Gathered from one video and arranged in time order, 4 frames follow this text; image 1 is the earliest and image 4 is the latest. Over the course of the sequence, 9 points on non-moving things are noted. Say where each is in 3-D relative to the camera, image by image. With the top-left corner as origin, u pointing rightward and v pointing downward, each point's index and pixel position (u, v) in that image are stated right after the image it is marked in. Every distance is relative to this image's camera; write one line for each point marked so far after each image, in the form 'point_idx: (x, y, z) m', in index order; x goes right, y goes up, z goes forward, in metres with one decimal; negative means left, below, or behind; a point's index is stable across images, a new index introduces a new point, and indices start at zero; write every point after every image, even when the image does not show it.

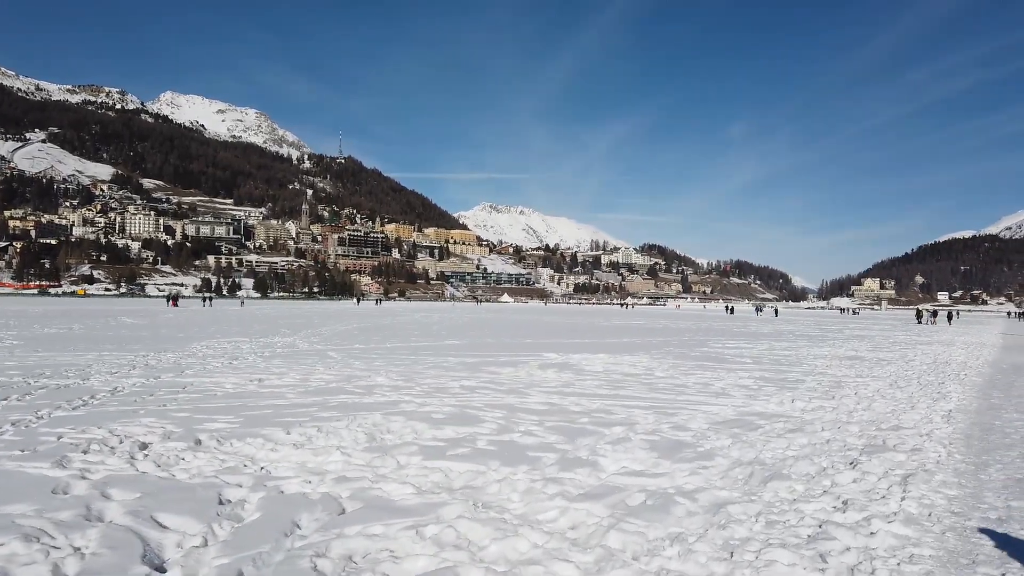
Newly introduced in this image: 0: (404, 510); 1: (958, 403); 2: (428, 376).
0: (-0.6, -1.2, +3.3) m
1: (+6.0, -1.5, +8.2) m
2: (-1.3, -1.3, +9.1) m
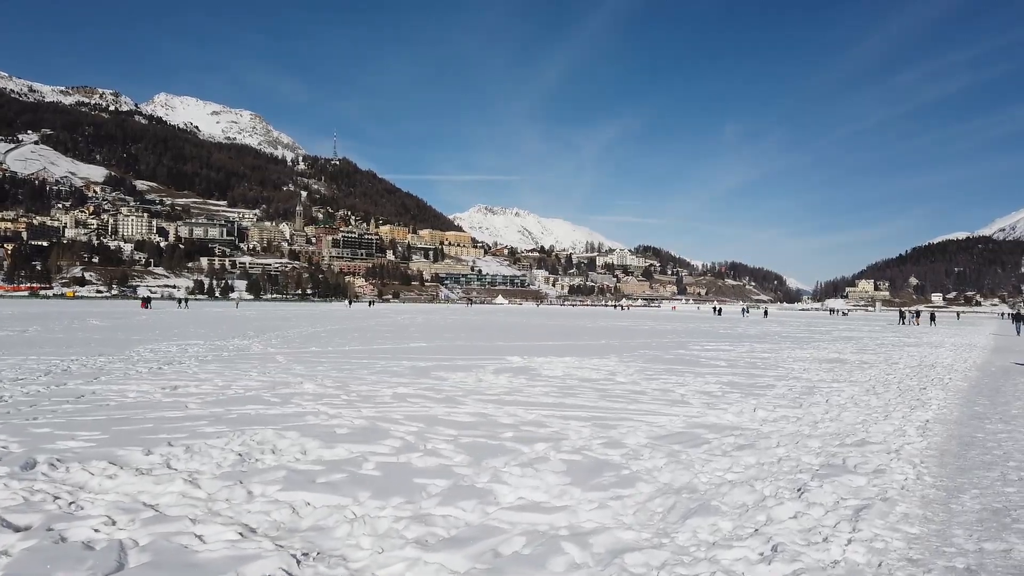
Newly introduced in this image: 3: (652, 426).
0: (-1.3, -1.2, +2.6) m
1: (+5.2, -1.5, +7.5) m
2: (-2.0, -1.3, +8.4) m
3: (+1.4, -1.3, +5.8) m
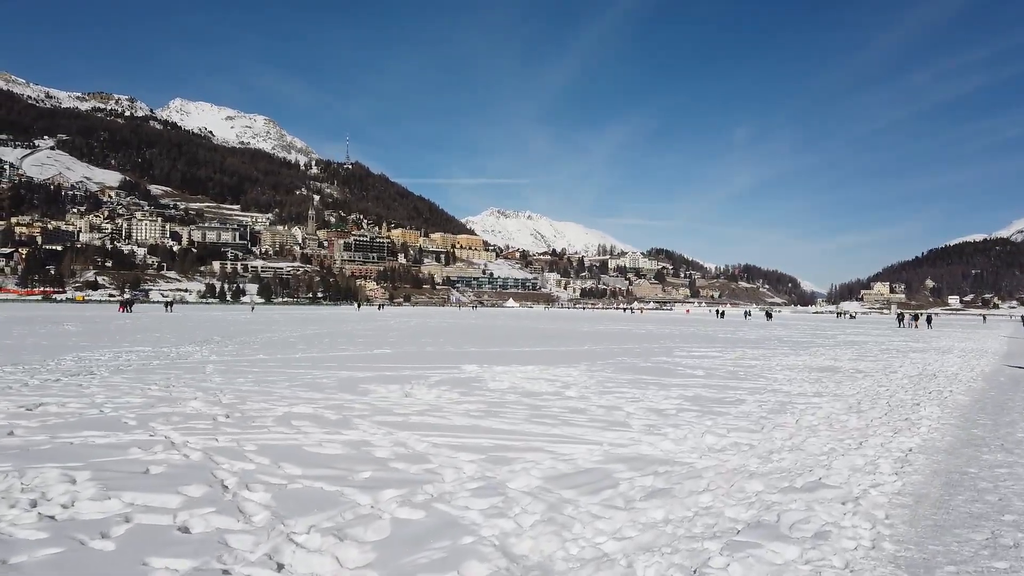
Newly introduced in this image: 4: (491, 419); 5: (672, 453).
0: (-2.4, -1.2, +1.5) m
1: (+4.3, -1.5, +6.3) m
2: (-3.0, -1.4, +7.3) m
3: (+0.4, -1.3, +4.7) m
4: (-0.2, -1.4, +6.5) m
5: (+1.4, -1.4, +5.2) m
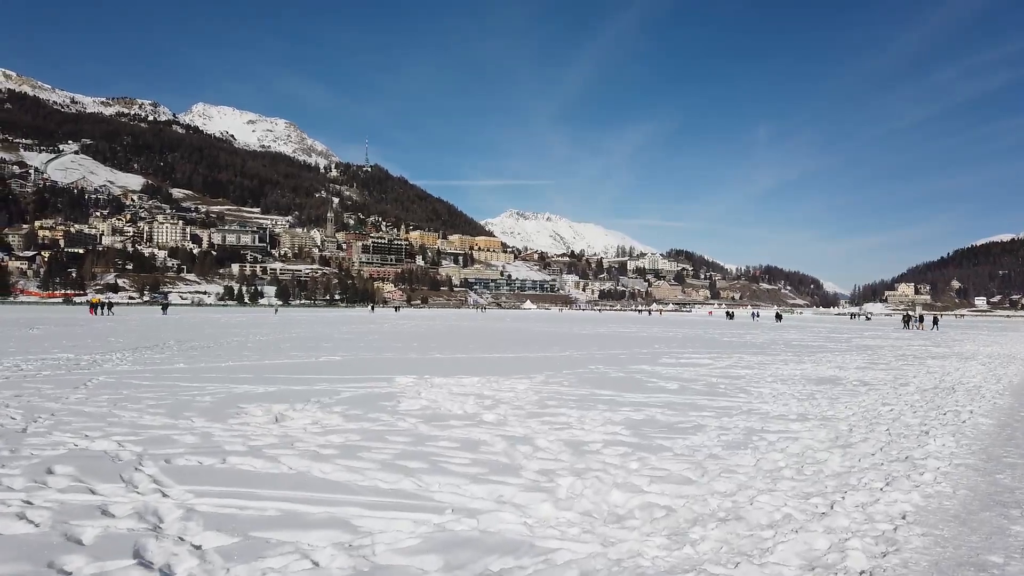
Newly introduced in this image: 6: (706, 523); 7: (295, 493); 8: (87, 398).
0: (-3.7, -1.2, -0.1) m
1: (+3.1, -1.5, +4.5) m
2: (-4.1, -1.3, +5.8) m
3: (-0.8, -1.3, +3.0) m
4: (-1.4, -1.4, +4.9) m
5: (+0.2, -1.4, +3.5) m
6: (+1.2, -1.4, +3.6) m
7: (-1.3, -1.3, +3.8) m
8: (-5.4, -1.4, +7.8) m
